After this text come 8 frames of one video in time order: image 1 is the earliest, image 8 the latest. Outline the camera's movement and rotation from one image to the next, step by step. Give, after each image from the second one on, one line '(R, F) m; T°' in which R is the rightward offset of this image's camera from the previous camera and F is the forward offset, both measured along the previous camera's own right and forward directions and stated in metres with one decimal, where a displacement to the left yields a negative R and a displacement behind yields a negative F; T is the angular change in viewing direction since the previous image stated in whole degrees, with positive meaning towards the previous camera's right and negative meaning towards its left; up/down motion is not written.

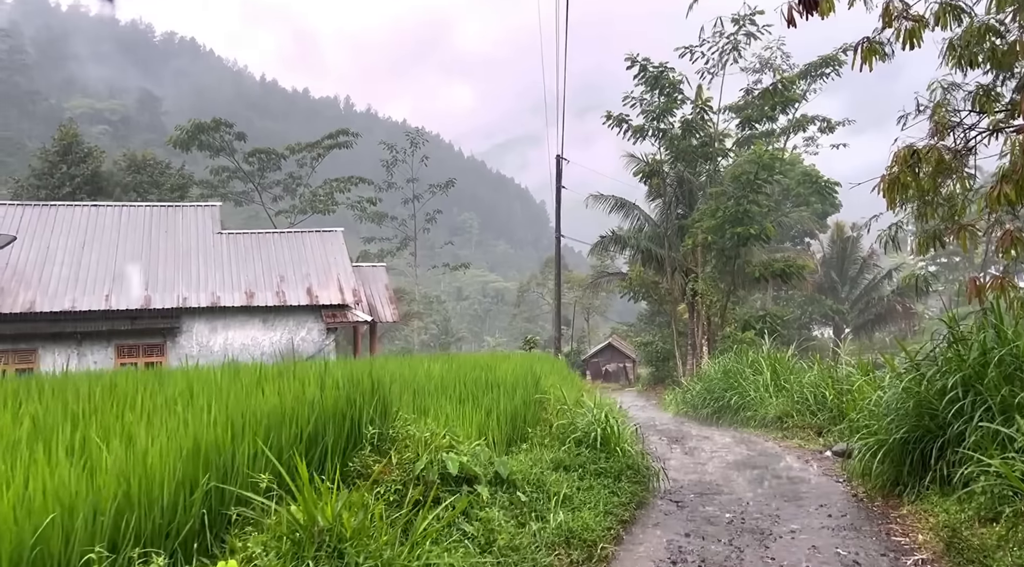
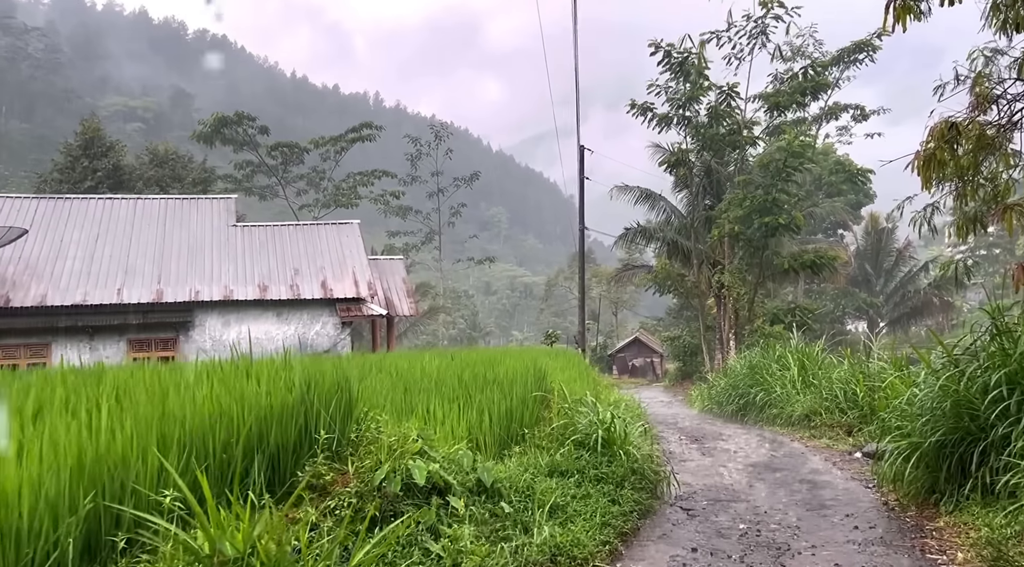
(+0.2, +0.4) m; -2°
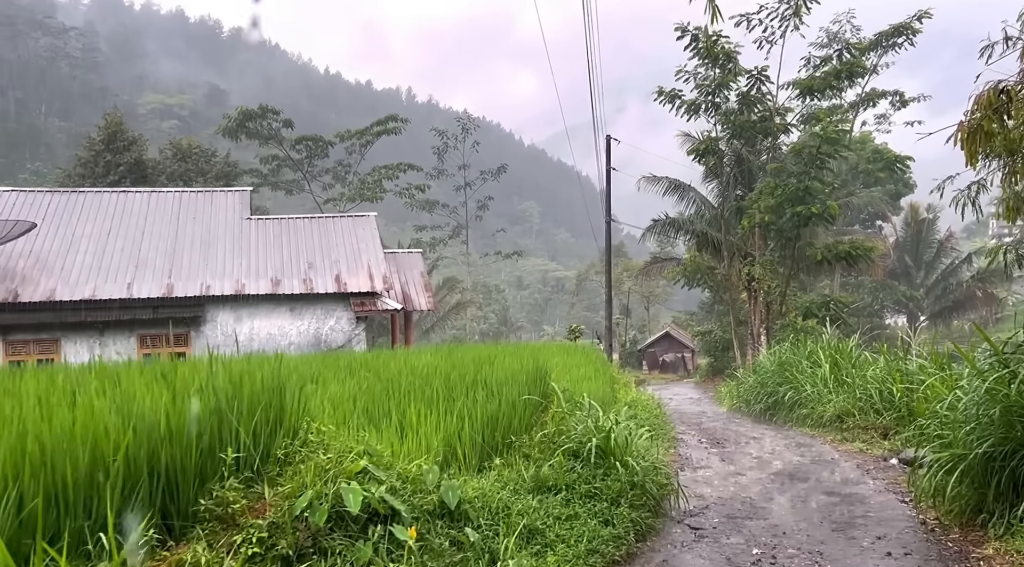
(+0.2, +0.5) m; -2°
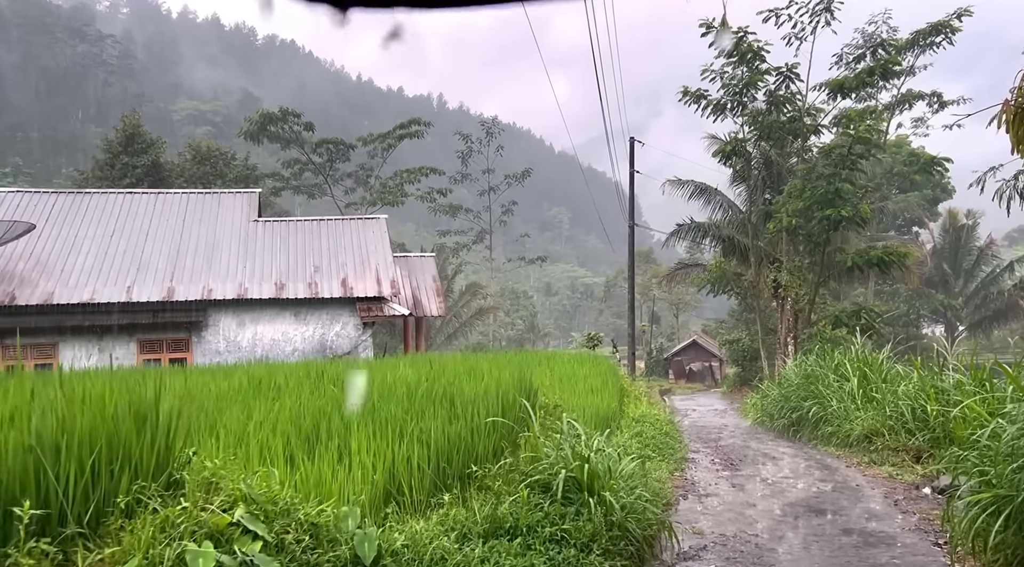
(+0.3, +0.5) m; -2°
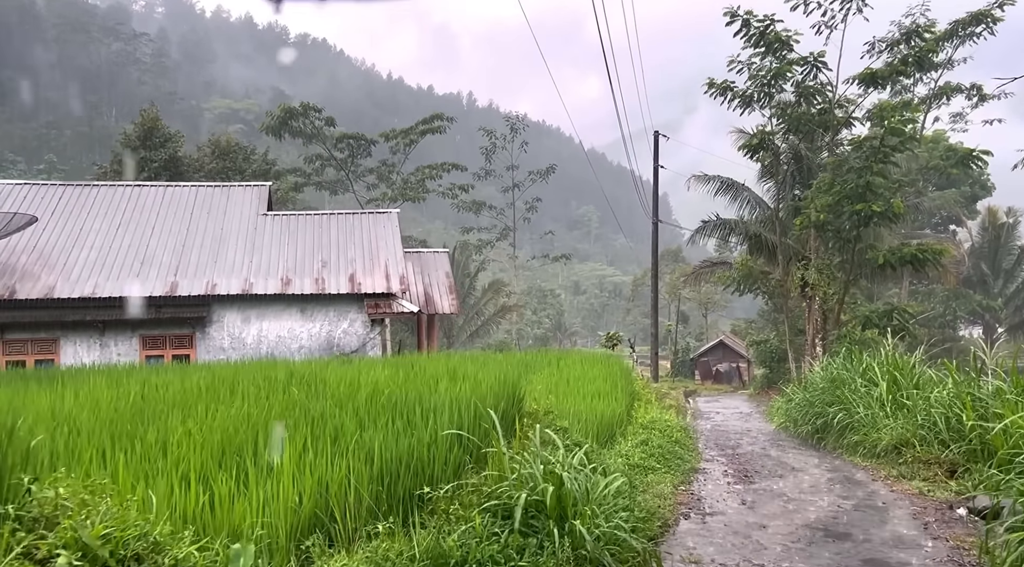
(+0.2, +0.5) m; -2°
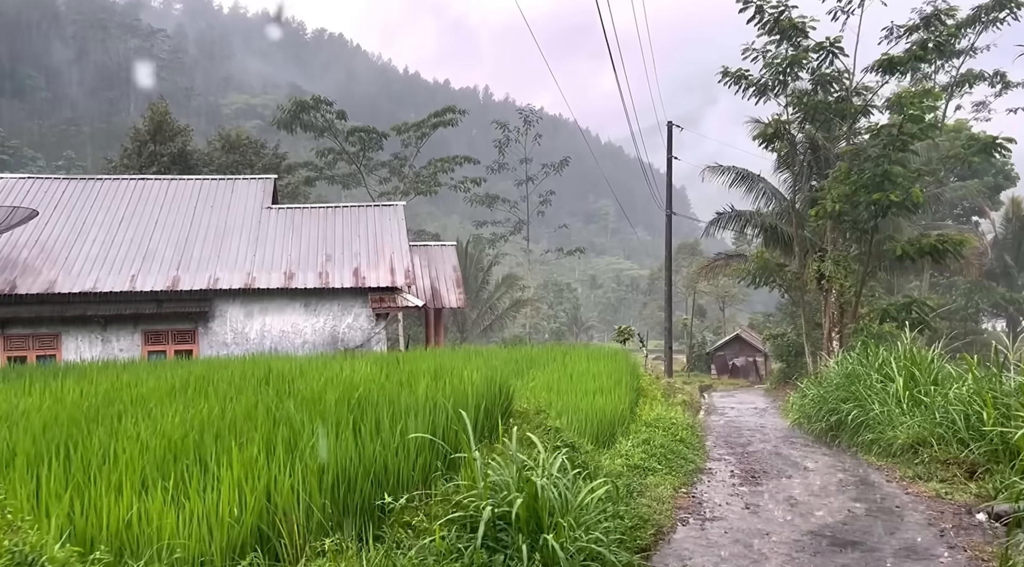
(+0.1, +0.2) m; -1°
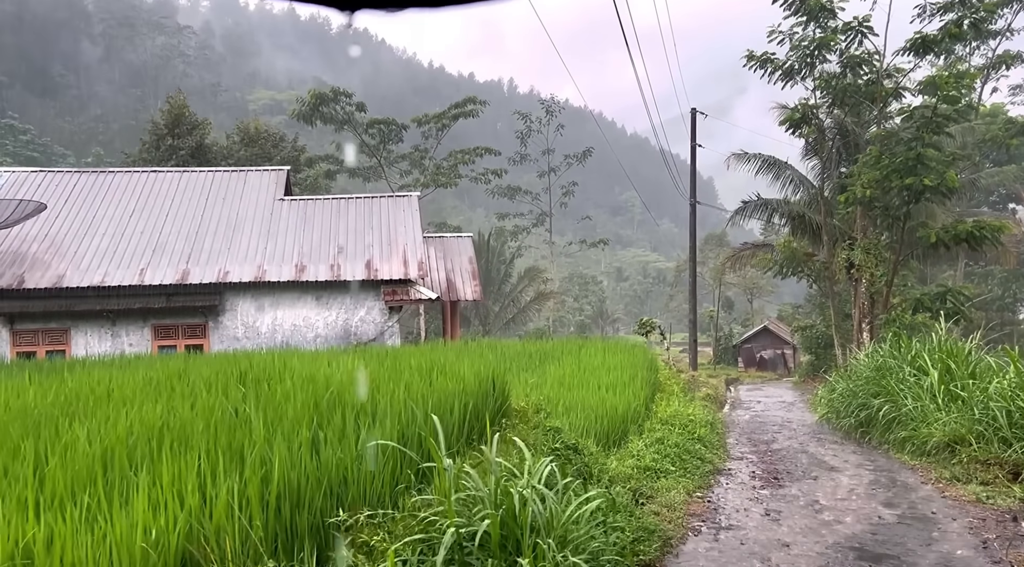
(+0.1, +0.3) m; -2°
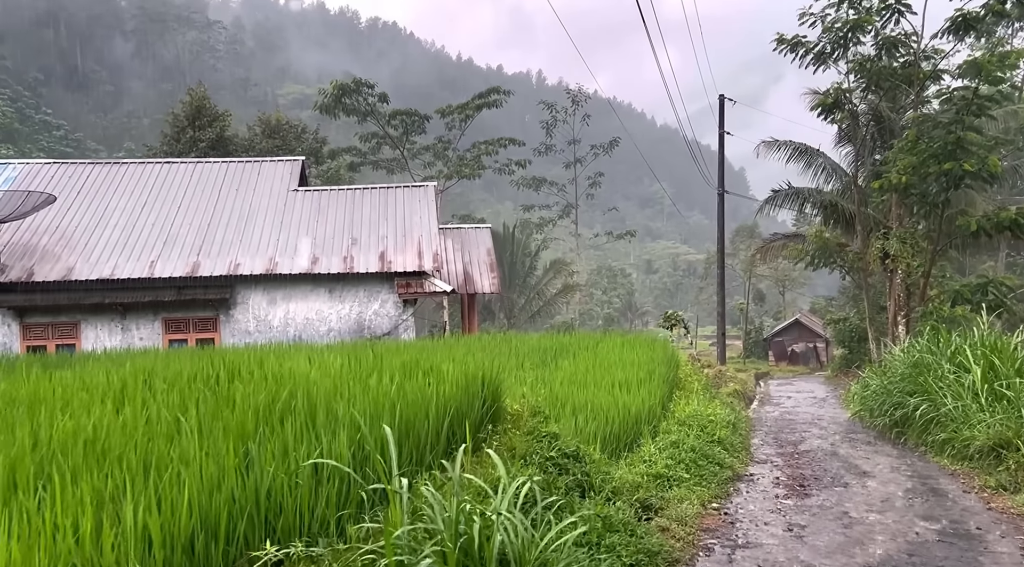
(+0.2, +0.4) m; -2°
